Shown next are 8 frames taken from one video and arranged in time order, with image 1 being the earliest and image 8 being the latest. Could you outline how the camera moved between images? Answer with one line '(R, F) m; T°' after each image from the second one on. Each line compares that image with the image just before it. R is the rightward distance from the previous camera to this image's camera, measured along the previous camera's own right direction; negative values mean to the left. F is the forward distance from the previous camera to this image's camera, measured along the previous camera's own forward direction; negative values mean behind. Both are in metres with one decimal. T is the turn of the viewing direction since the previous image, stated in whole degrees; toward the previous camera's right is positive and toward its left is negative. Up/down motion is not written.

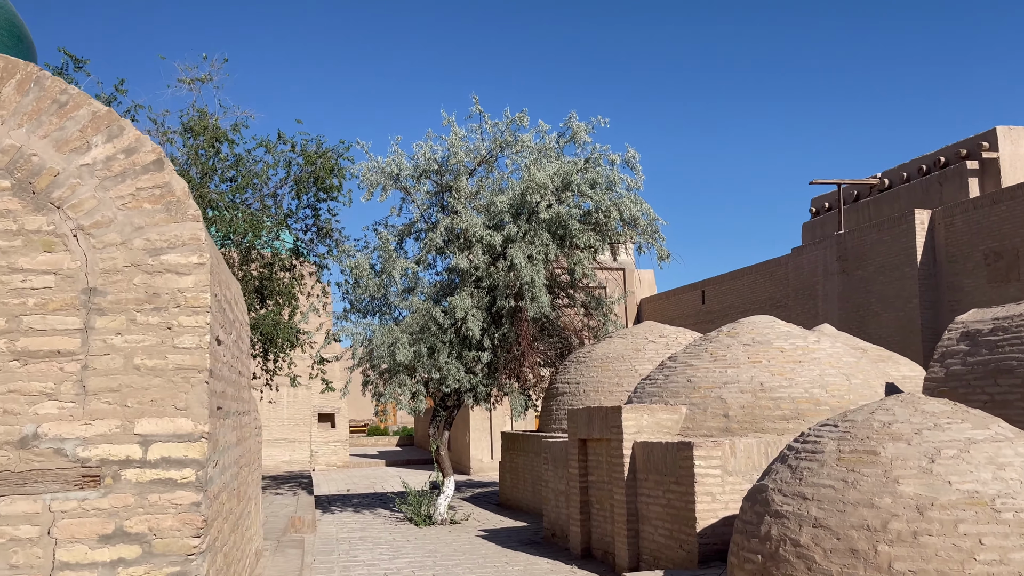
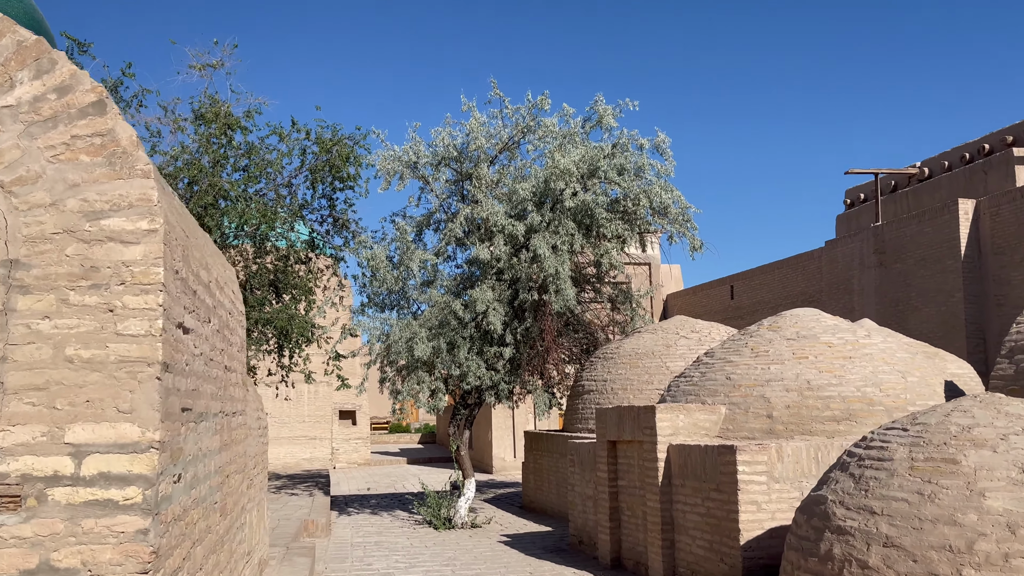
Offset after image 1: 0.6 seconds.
(0.0, +0.6) m; -2°
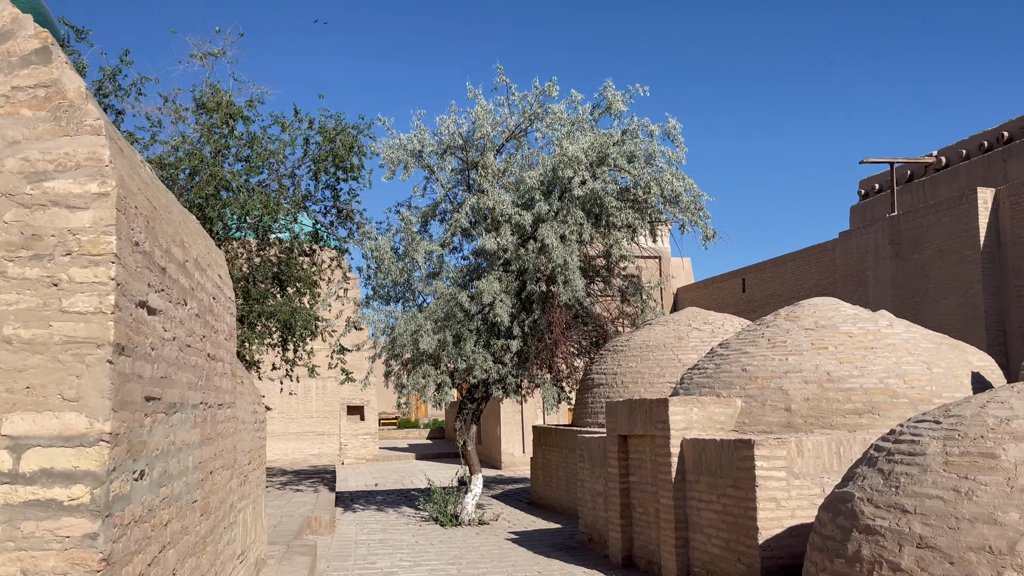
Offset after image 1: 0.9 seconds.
(0.0, +0.3) m; -1°
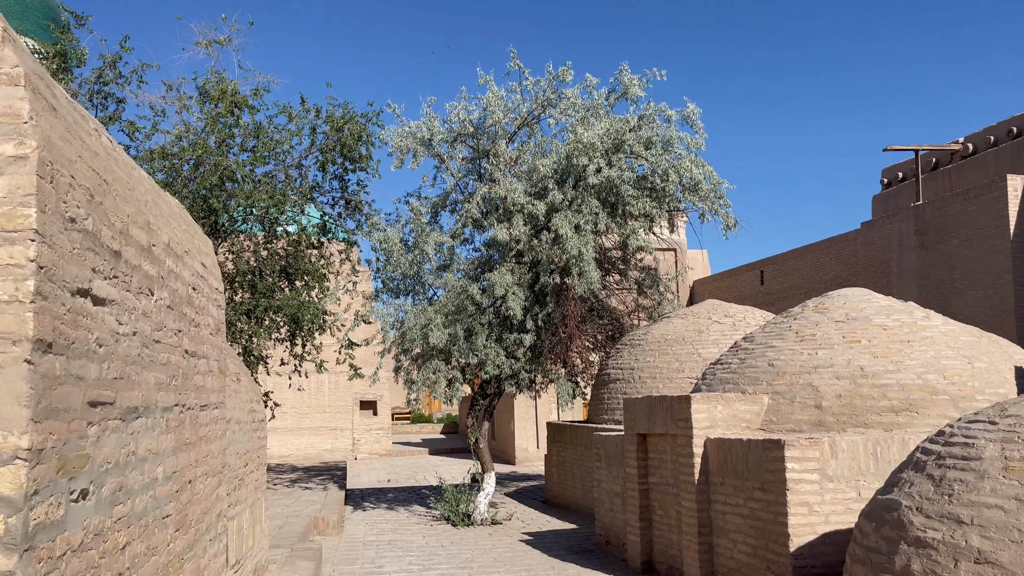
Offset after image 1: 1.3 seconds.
(0.0, +0.4) m; -1°
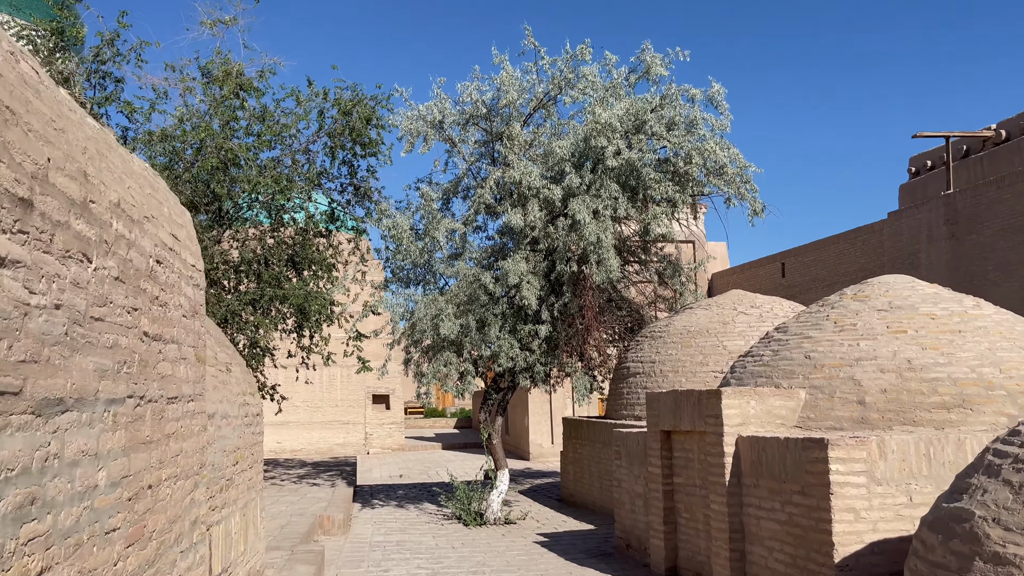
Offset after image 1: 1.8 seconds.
(0.0, +0.5) m; -1°
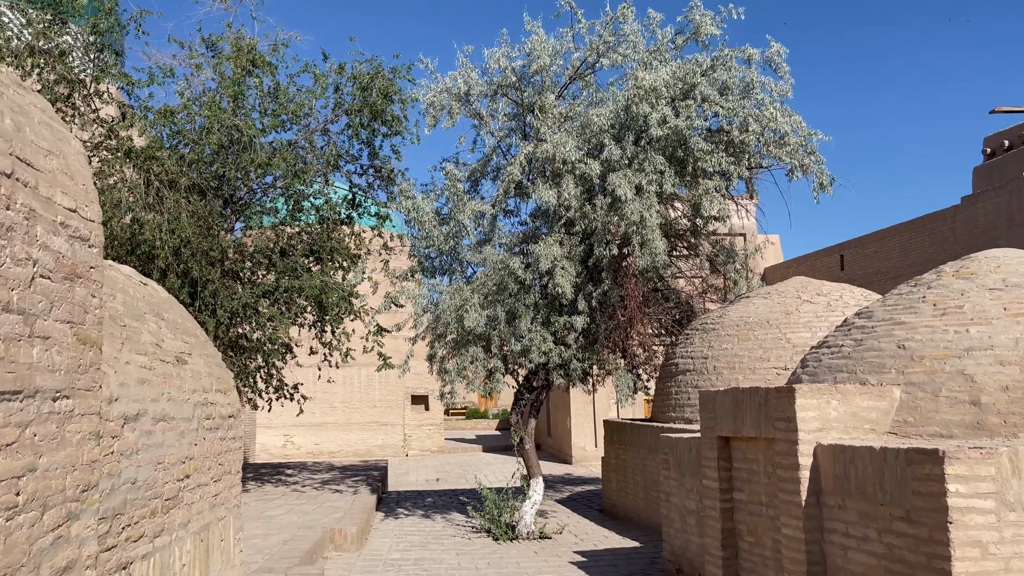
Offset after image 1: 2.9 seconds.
(+0.1, +1.1) m; -3°
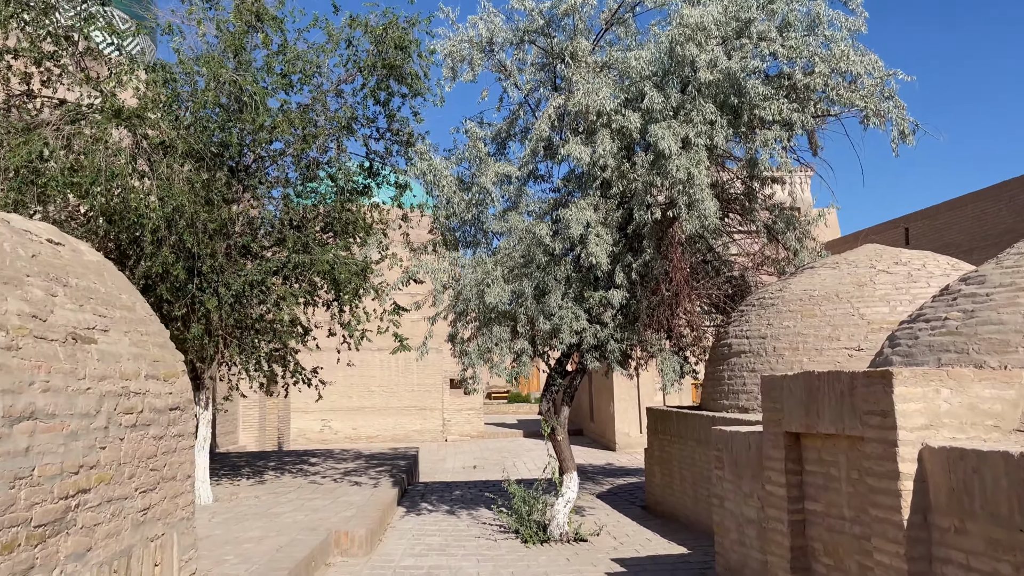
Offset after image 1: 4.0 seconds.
(+0.2, +1.1) m; -3°
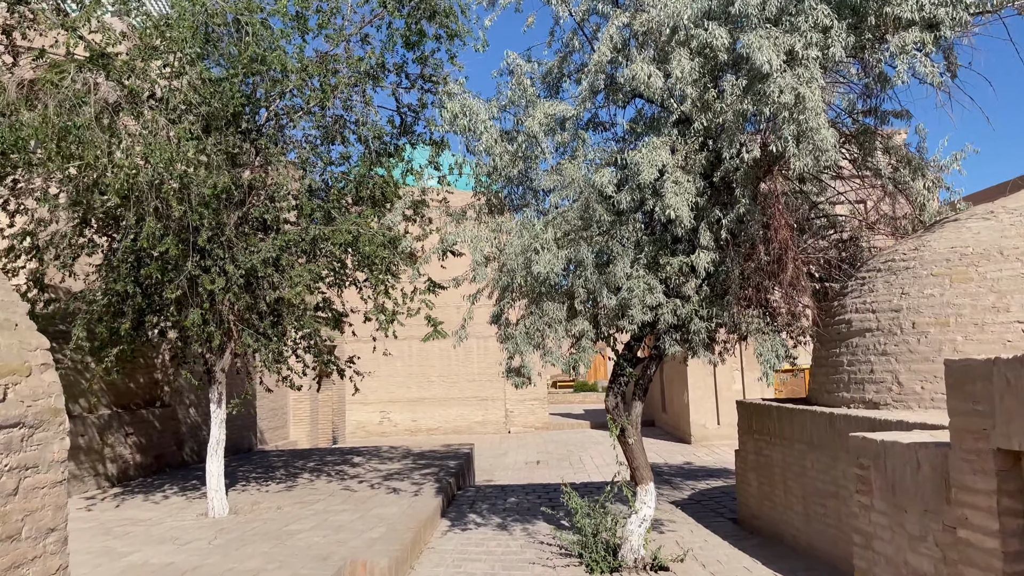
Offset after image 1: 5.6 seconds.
(+0.1, +1.7) m; -5°
